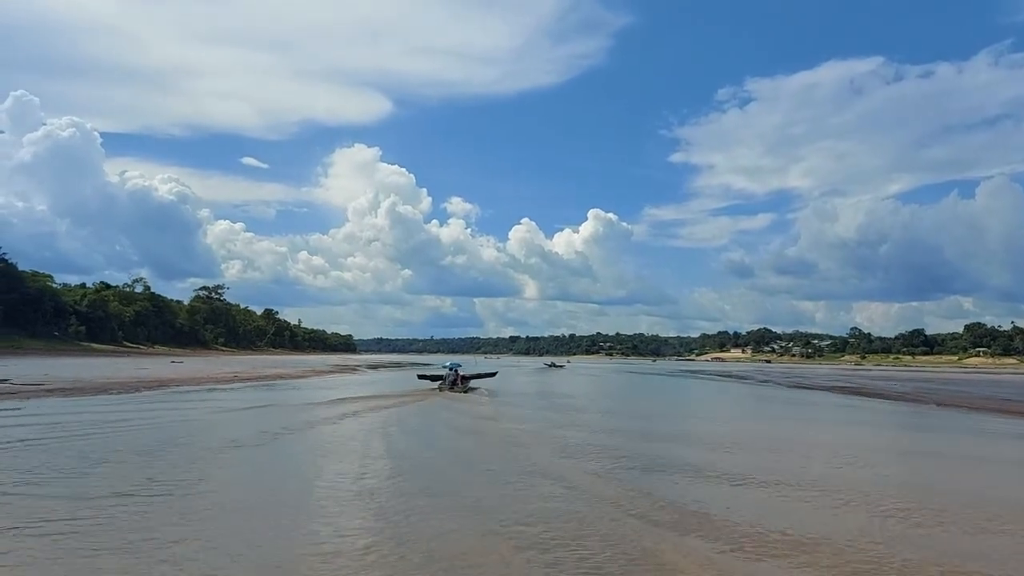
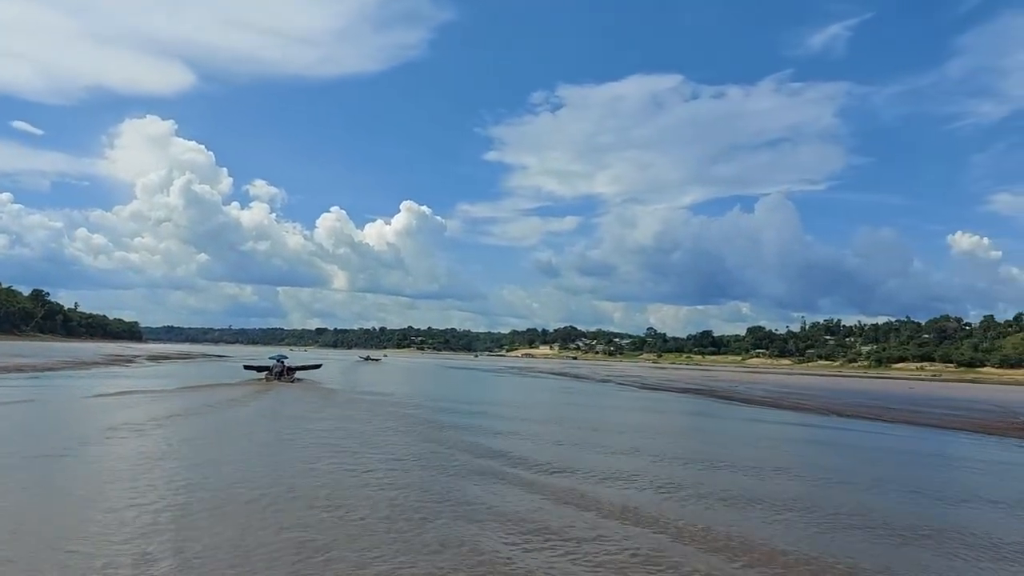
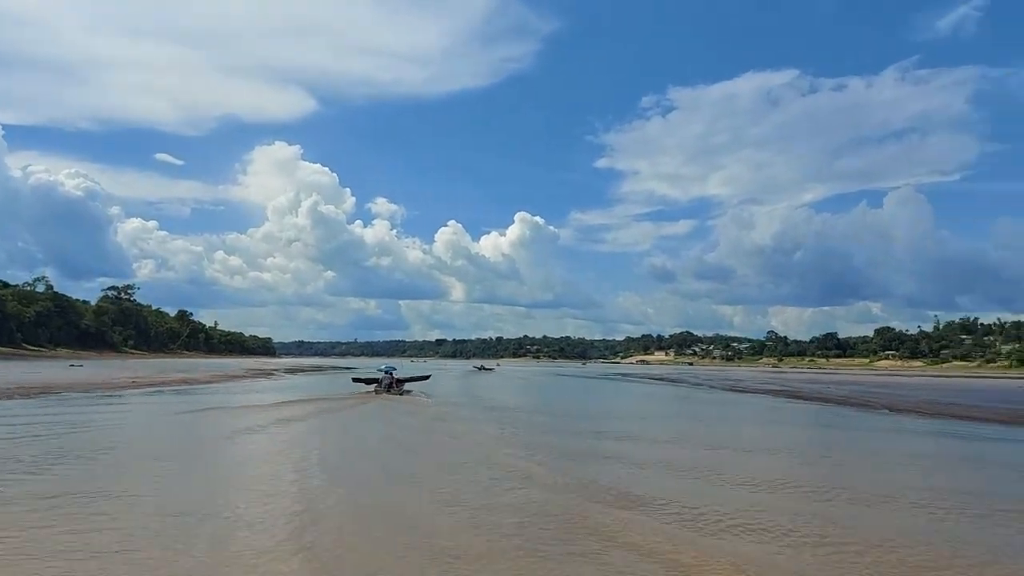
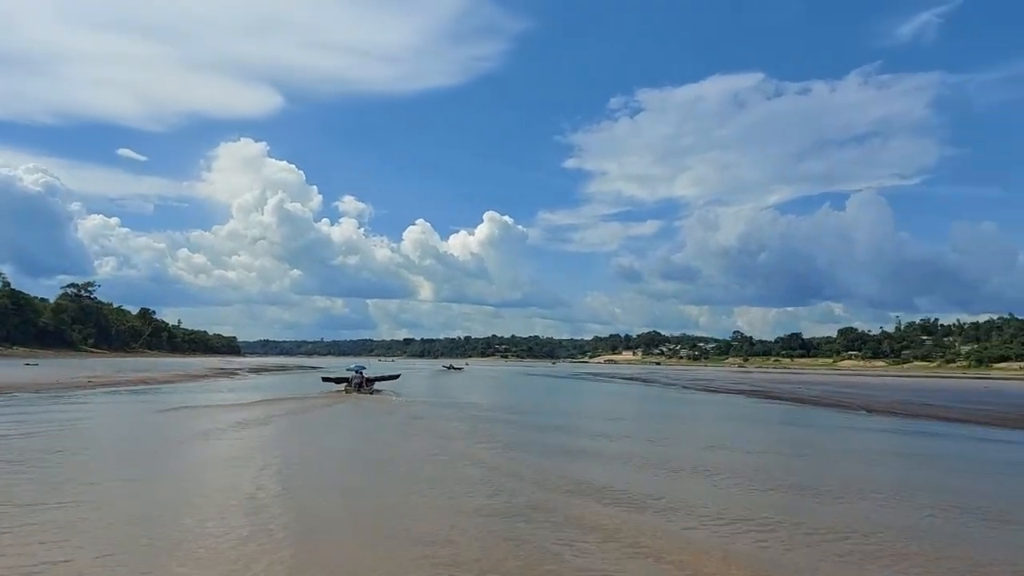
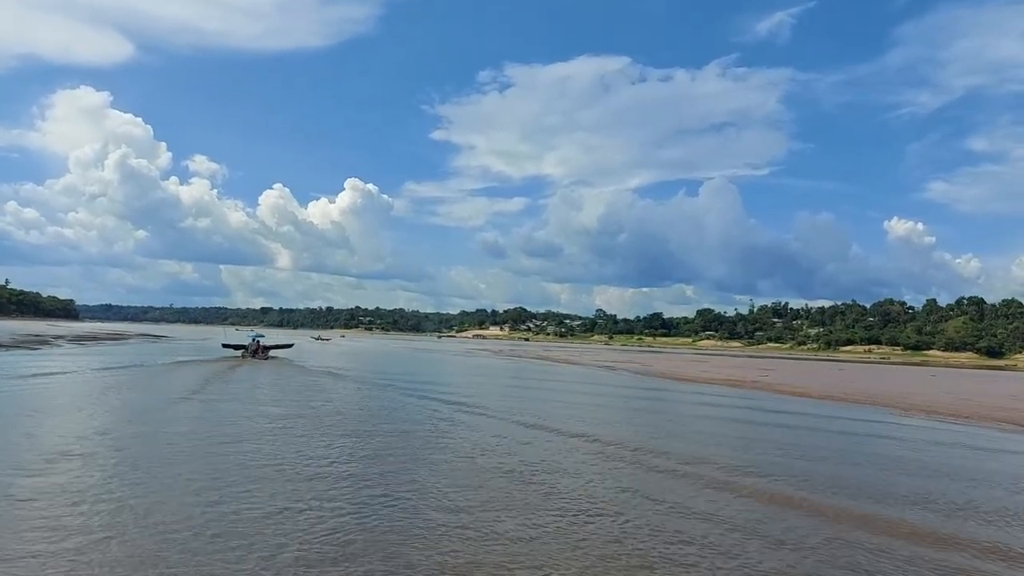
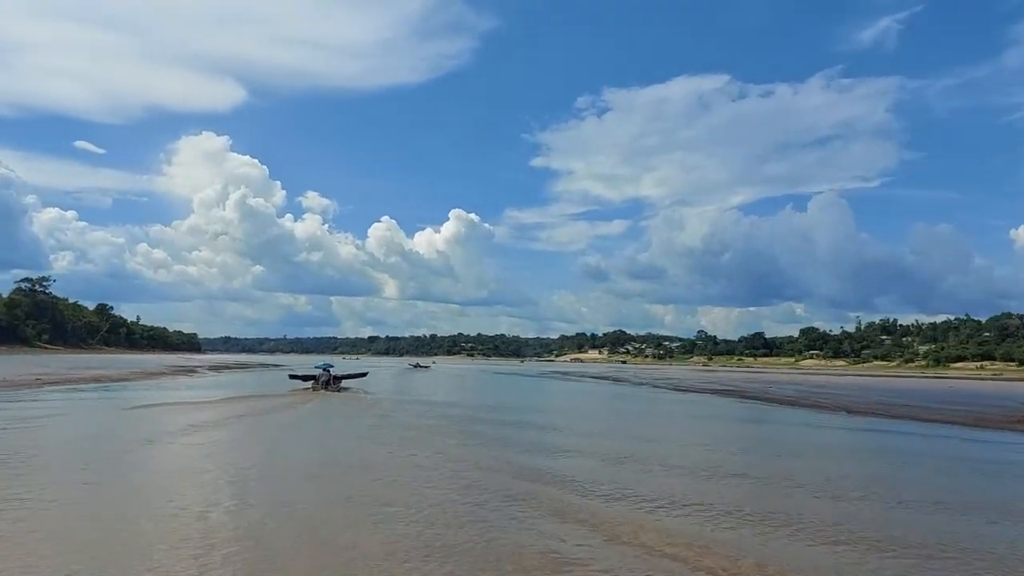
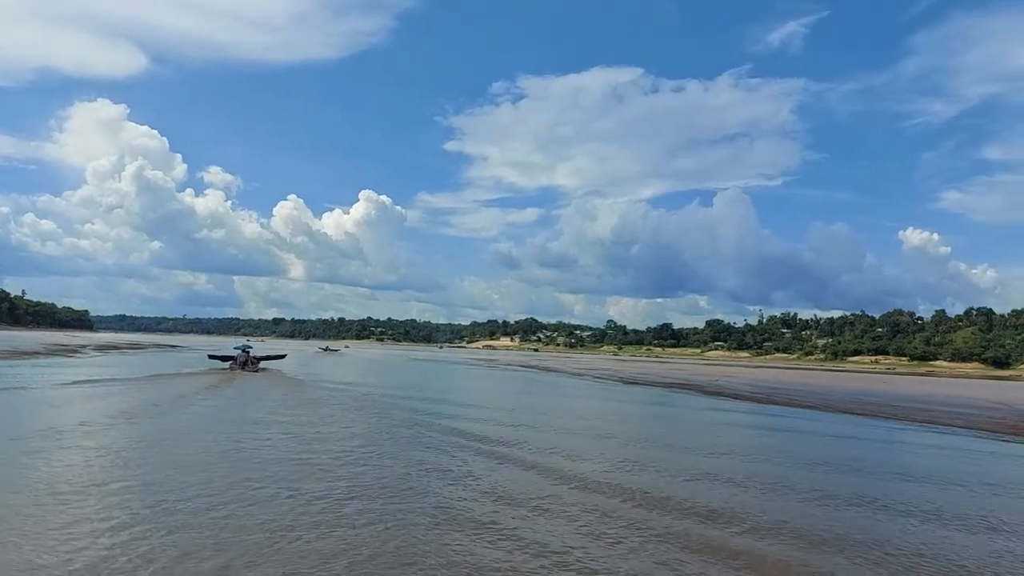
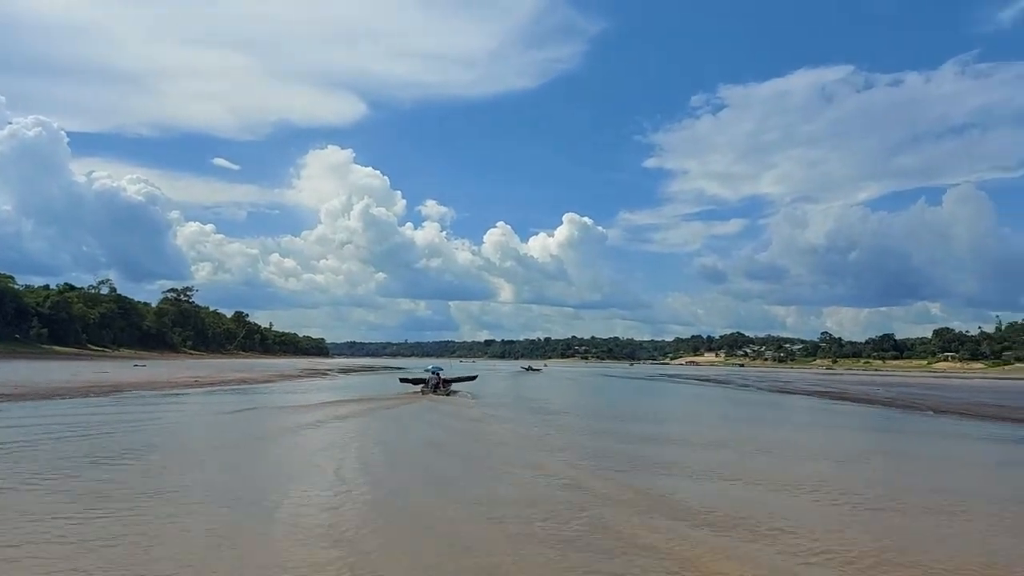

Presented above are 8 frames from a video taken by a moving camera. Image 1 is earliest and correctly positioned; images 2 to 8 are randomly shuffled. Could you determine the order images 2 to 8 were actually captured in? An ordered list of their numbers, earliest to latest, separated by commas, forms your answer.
8, 3, 4, 6, 2, 7, 5
